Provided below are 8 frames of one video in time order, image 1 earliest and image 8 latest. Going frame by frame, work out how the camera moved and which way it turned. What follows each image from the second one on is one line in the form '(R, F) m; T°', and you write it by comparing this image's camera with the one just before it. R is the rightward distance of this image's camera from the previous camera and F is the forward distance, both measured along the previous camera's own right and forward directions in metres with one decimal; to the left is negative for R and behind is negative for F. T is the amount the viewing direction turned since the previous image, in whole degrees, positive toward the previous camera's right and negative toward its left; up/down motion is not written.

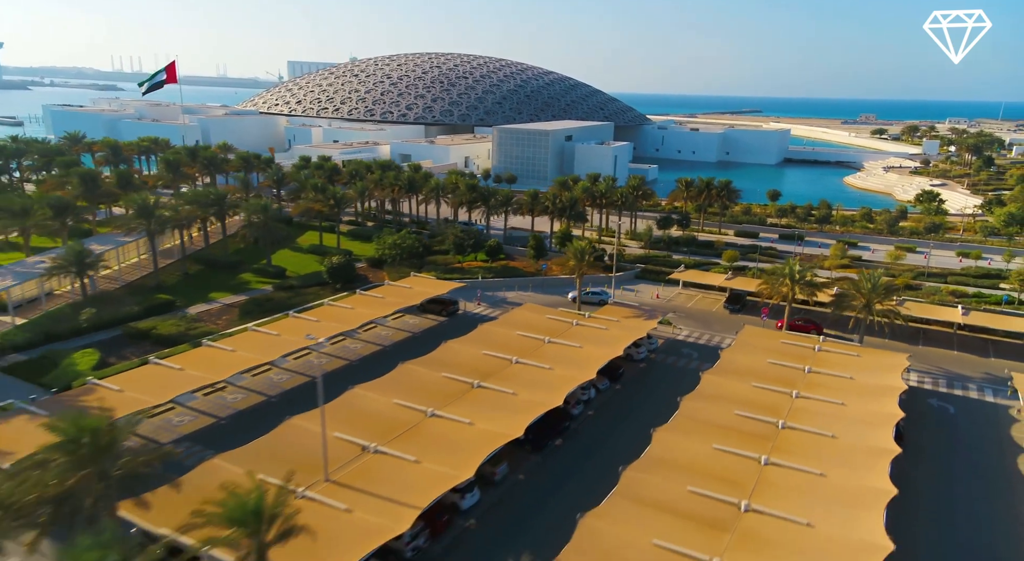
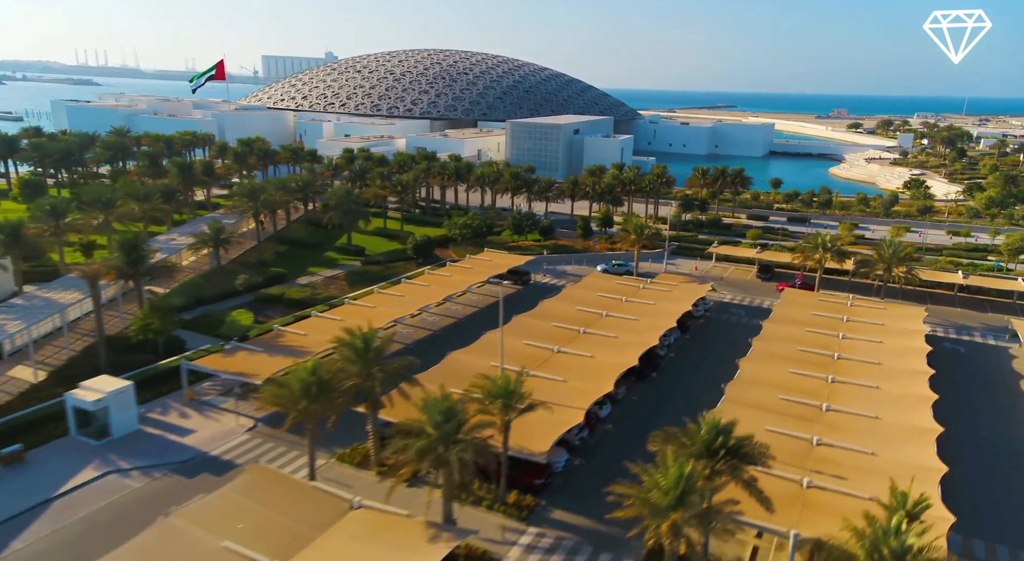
(-6.5, -6.0) m; +2°
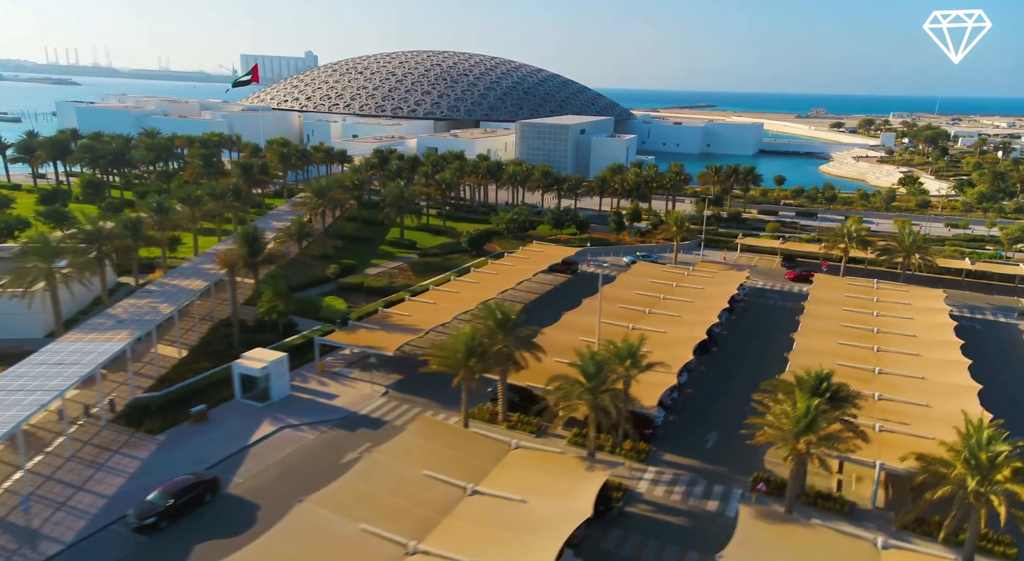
(-5.3, -3.8) m; +1°
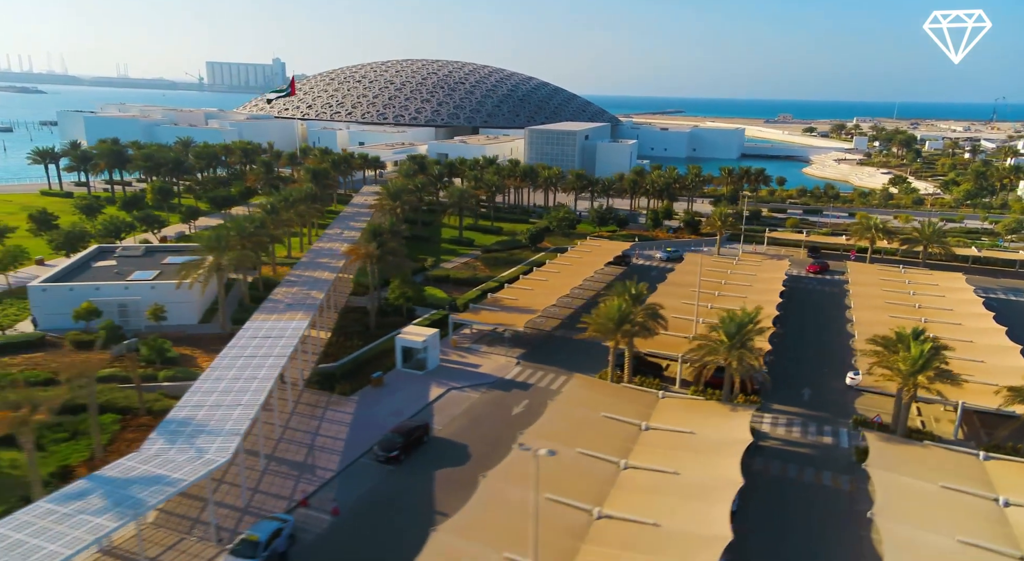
(-7.3, -4.4) m; +2°
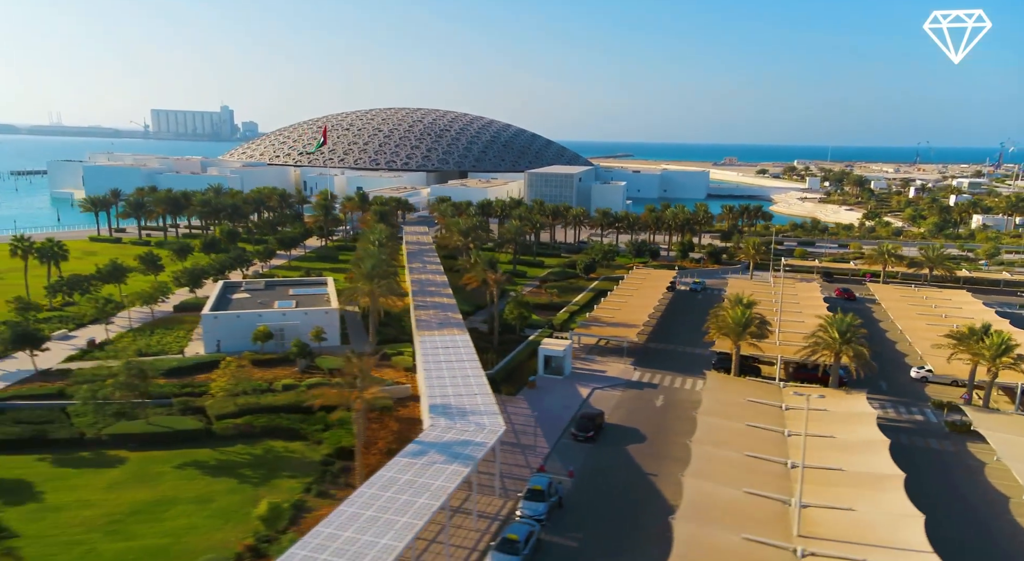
(-9.3, -5.0) m; +3°
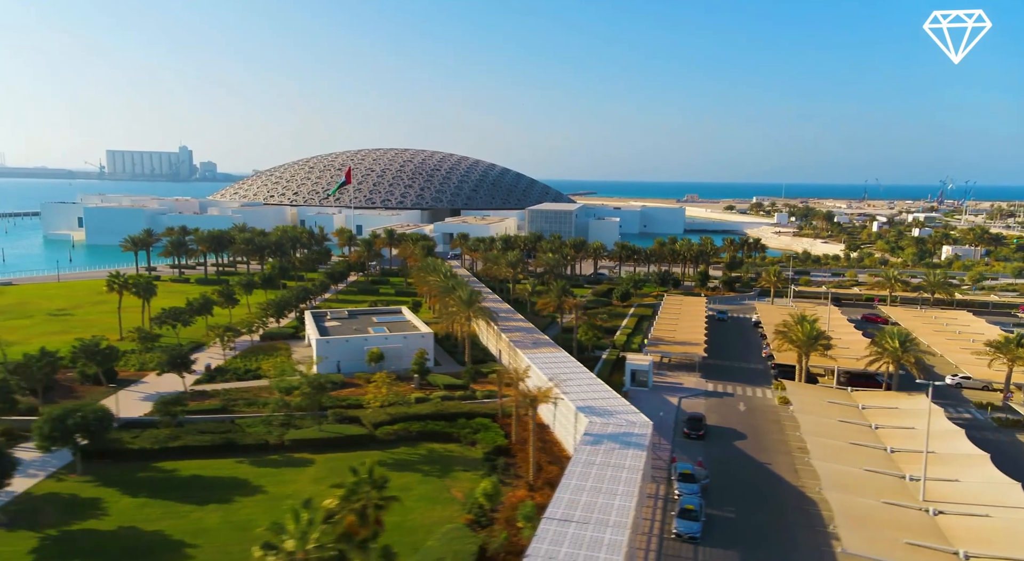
(-7.4, -3.8) m; +3°
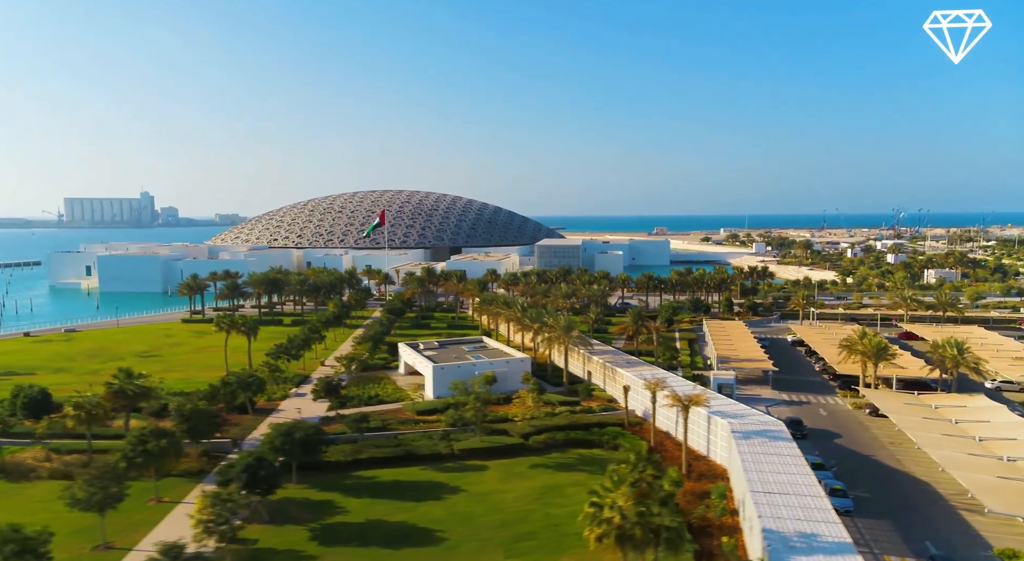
(-8.1, -4.1) m; +2°
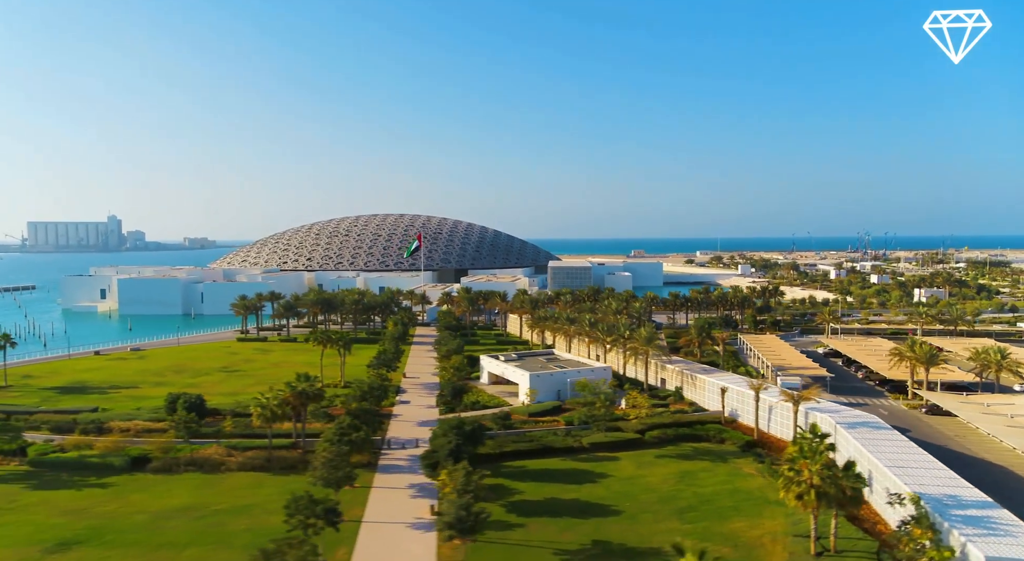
(-7.9, -4.1) m; +2°
